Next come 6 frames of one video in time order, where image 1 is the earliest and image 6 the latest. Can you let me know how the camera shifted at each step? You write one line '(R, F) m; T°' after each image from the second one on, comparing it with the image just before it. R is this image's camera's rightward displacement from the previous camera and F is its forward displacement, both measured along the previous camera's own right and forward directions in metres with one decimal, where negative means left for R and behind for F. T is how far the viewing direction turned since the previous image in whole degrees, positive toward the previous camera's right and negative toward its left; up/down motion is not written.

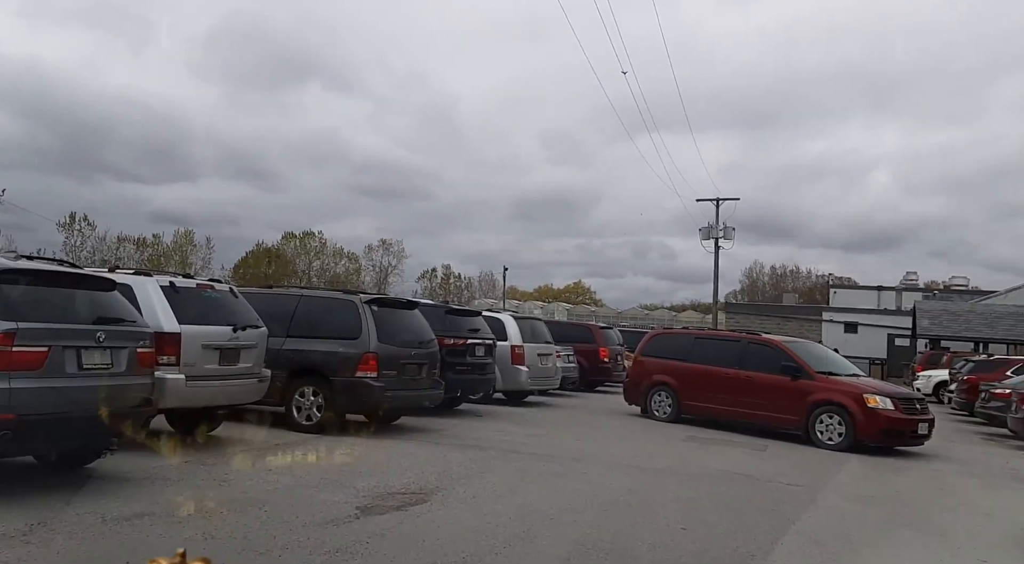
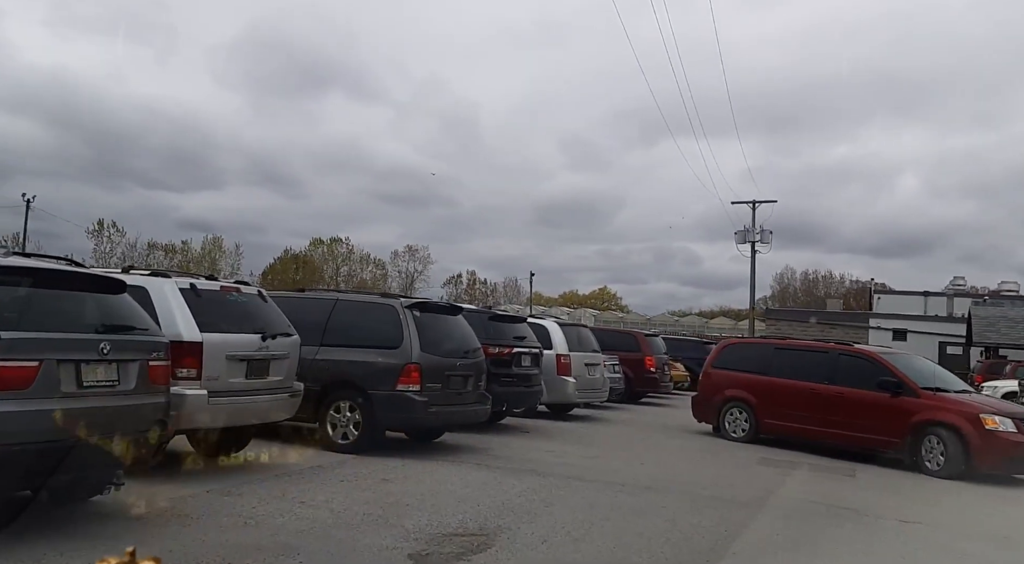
(-0.4, +1.1) m; -2°
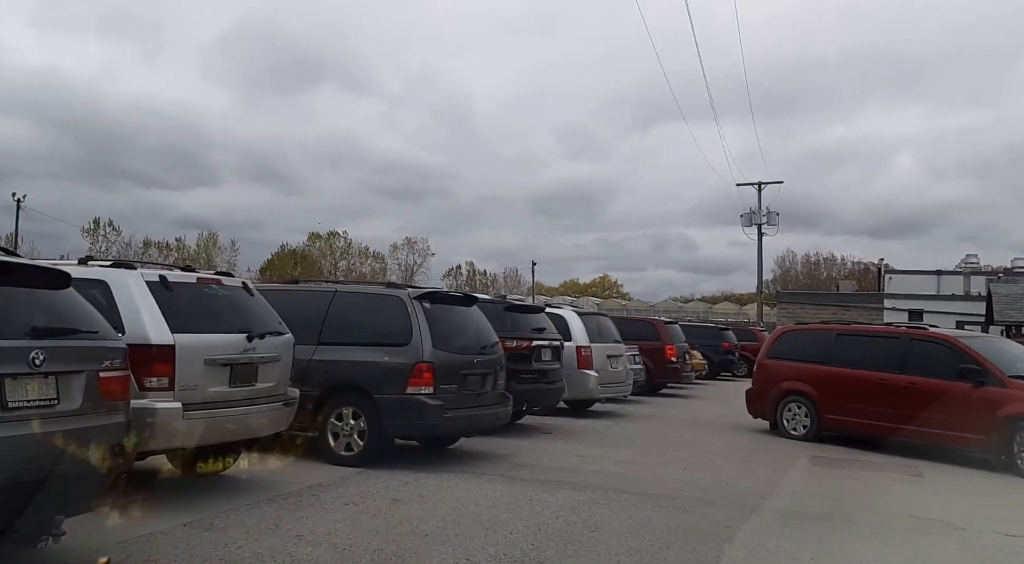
(-0.2, +1.2) m; 0°
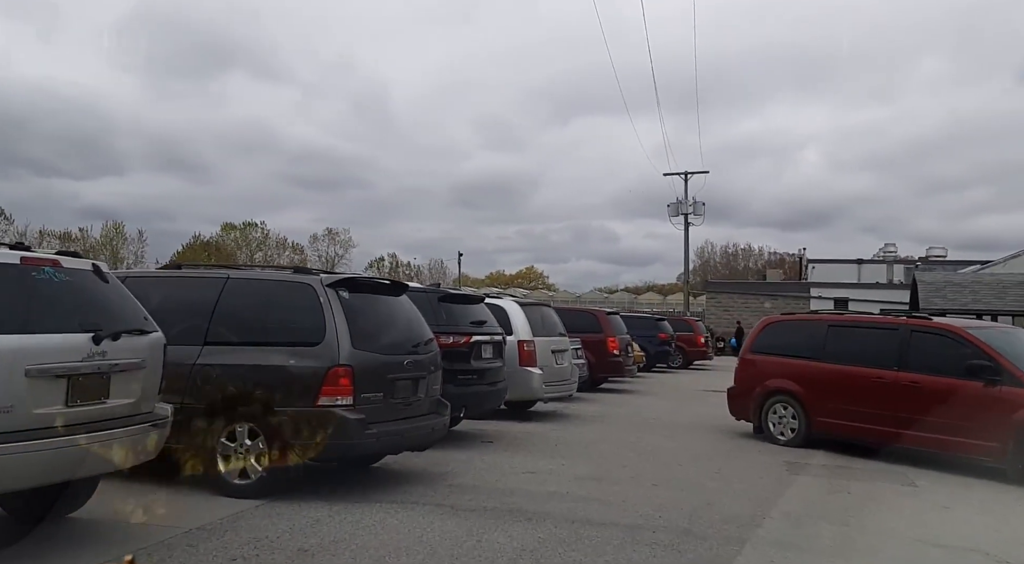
(-0.1, +1.5) m; +5°
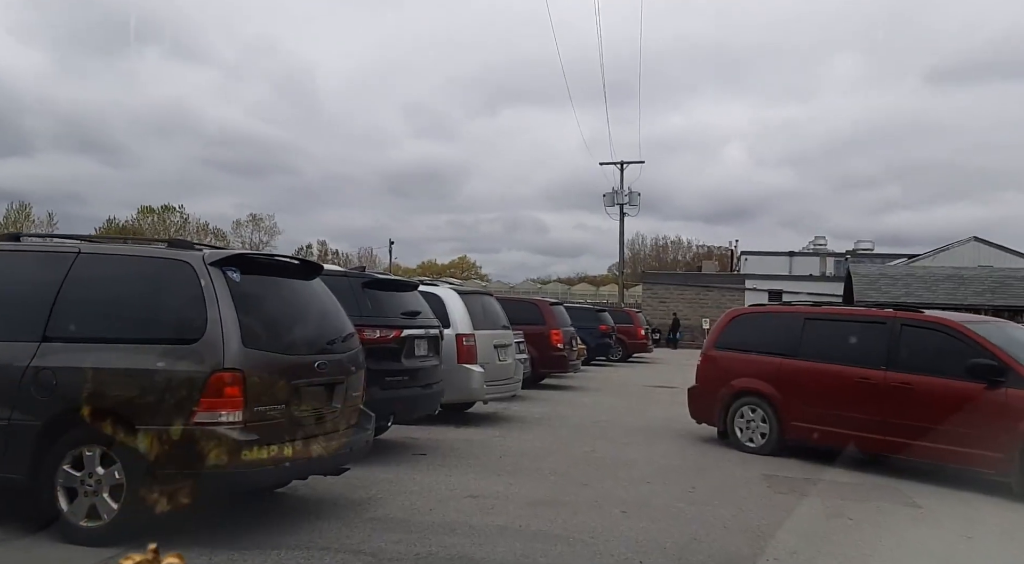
(-0.1, +1.4) m; +5°
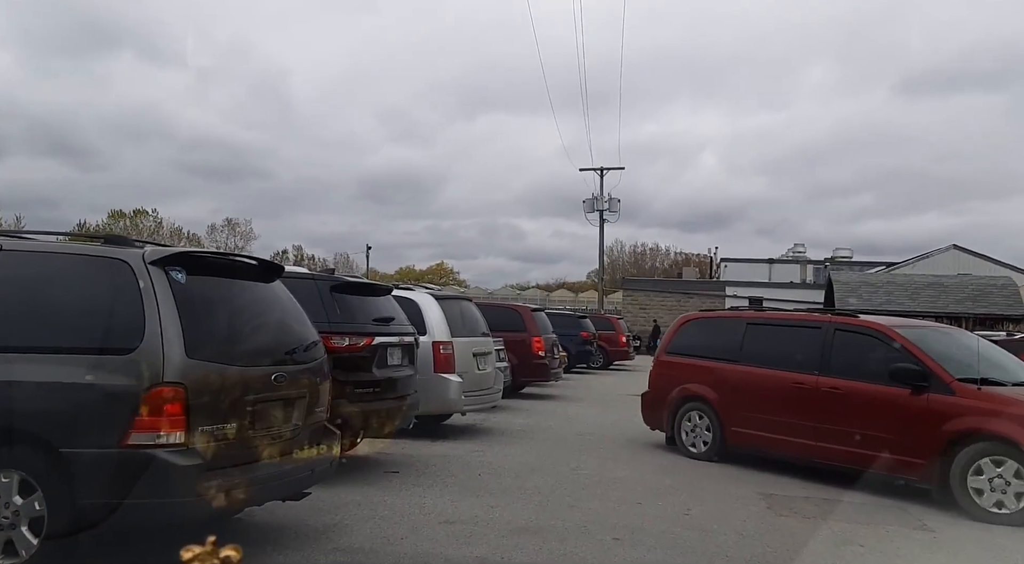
(0.0, +0.6) m; +2°
